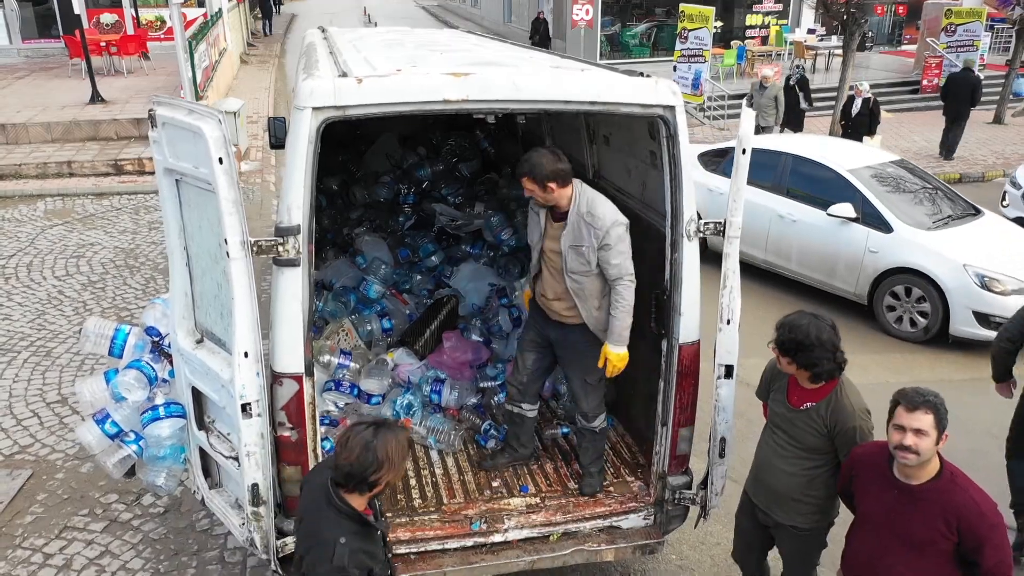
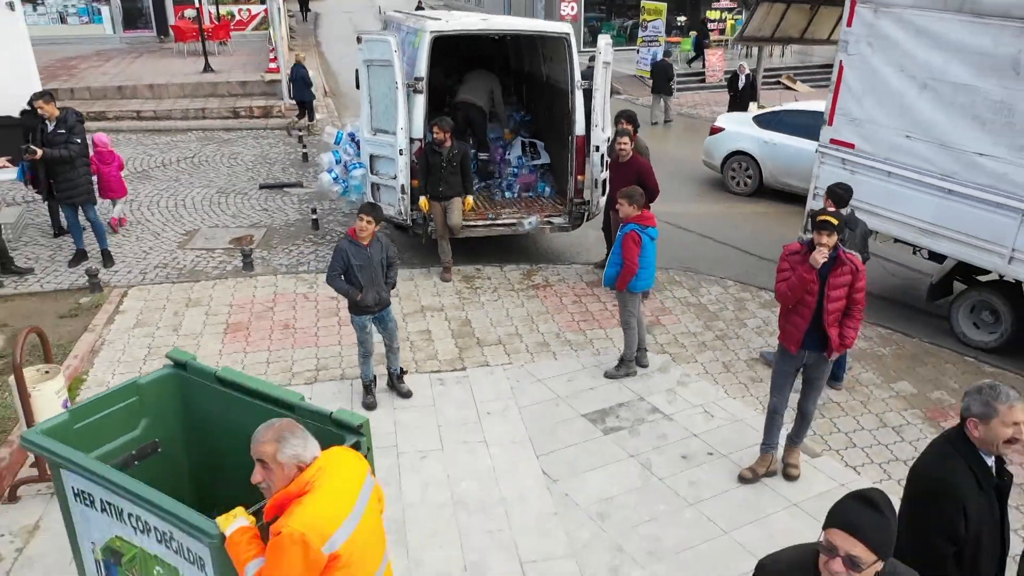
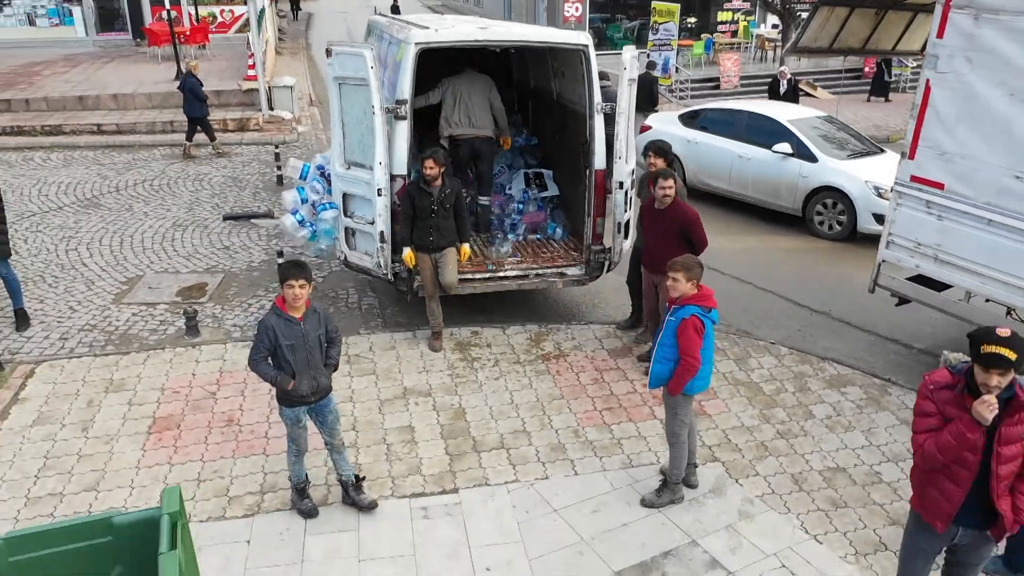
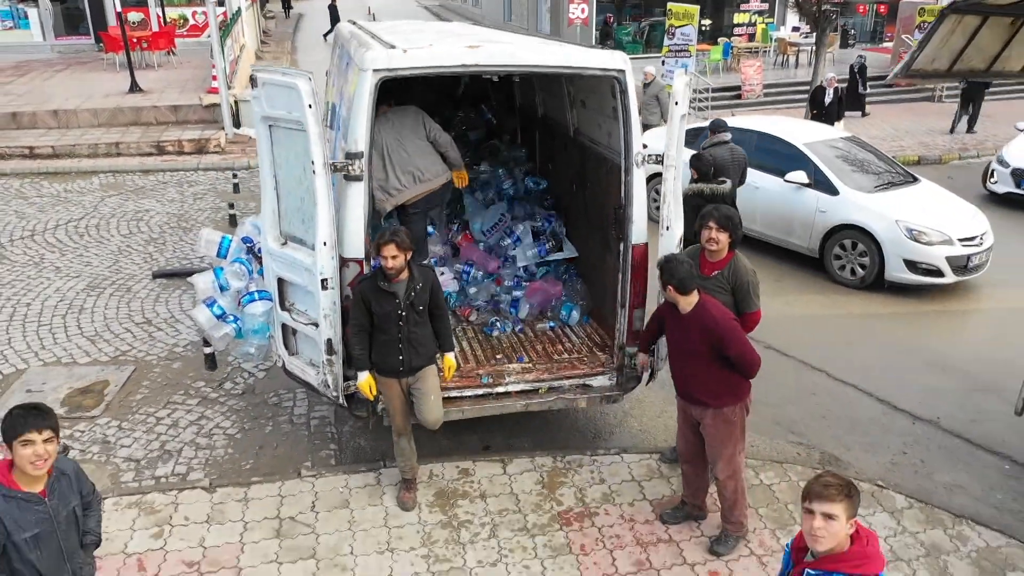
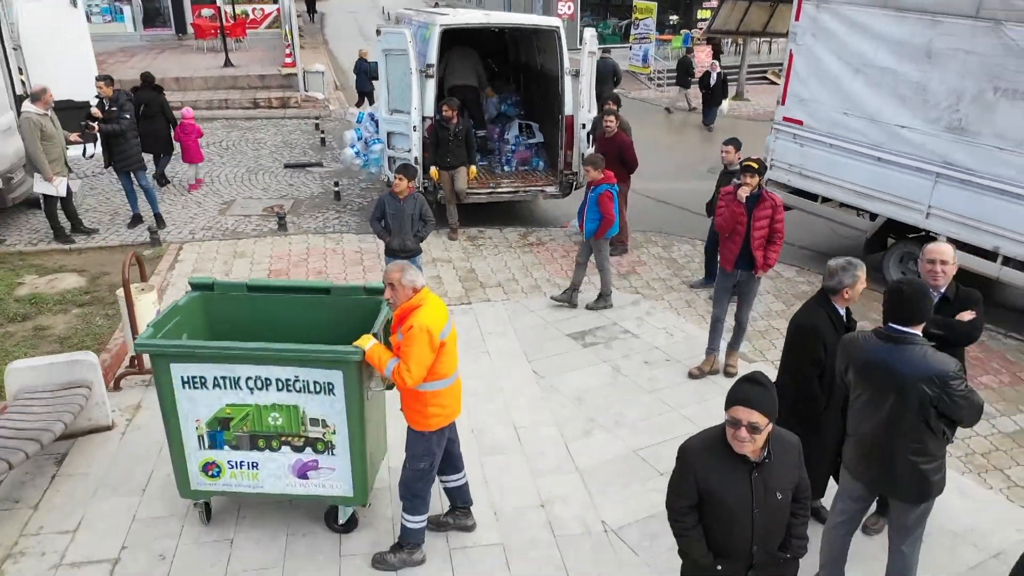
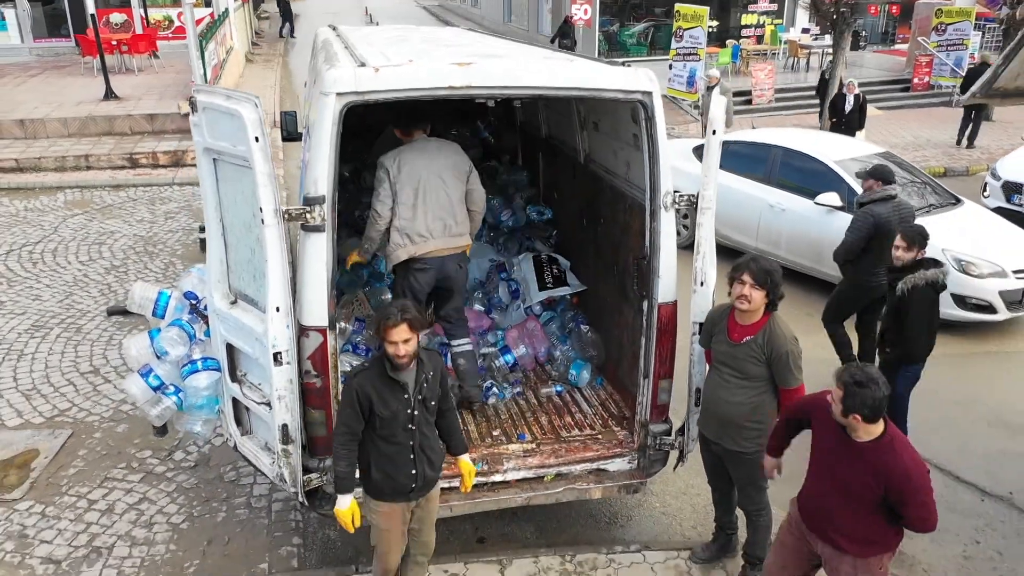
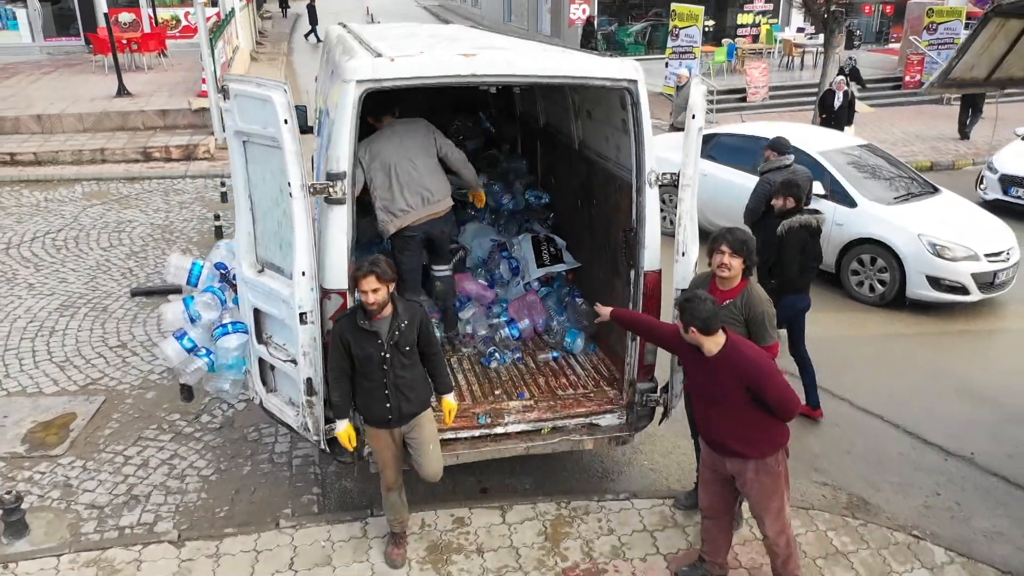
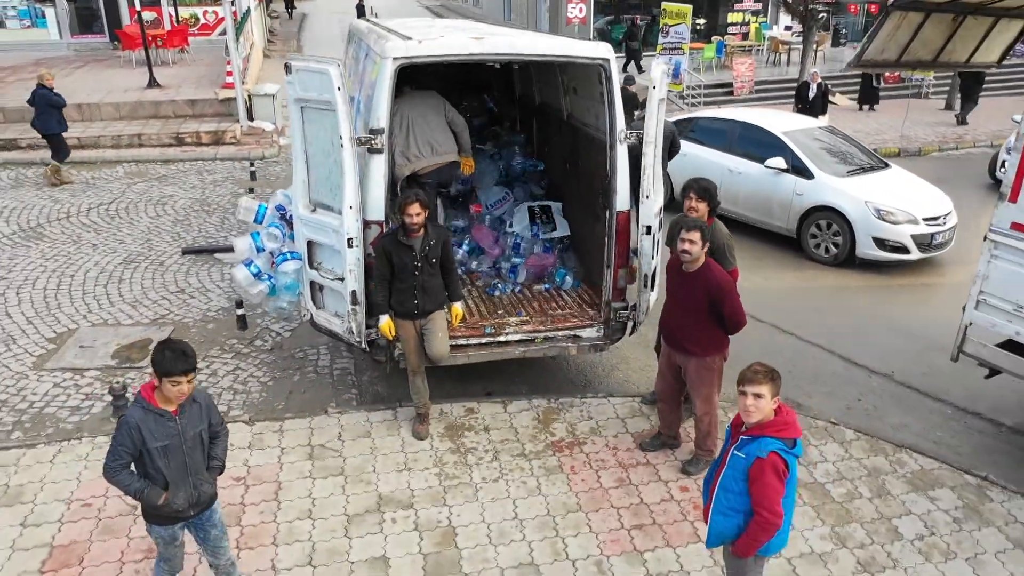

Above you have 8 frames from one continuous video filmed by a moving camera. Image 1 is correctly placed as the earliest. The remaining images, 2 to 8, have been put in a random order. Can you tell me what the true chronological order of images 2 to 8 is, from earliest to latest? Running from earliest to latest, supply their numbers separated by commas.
6, 7, 4, 8, 3, 2, 5
